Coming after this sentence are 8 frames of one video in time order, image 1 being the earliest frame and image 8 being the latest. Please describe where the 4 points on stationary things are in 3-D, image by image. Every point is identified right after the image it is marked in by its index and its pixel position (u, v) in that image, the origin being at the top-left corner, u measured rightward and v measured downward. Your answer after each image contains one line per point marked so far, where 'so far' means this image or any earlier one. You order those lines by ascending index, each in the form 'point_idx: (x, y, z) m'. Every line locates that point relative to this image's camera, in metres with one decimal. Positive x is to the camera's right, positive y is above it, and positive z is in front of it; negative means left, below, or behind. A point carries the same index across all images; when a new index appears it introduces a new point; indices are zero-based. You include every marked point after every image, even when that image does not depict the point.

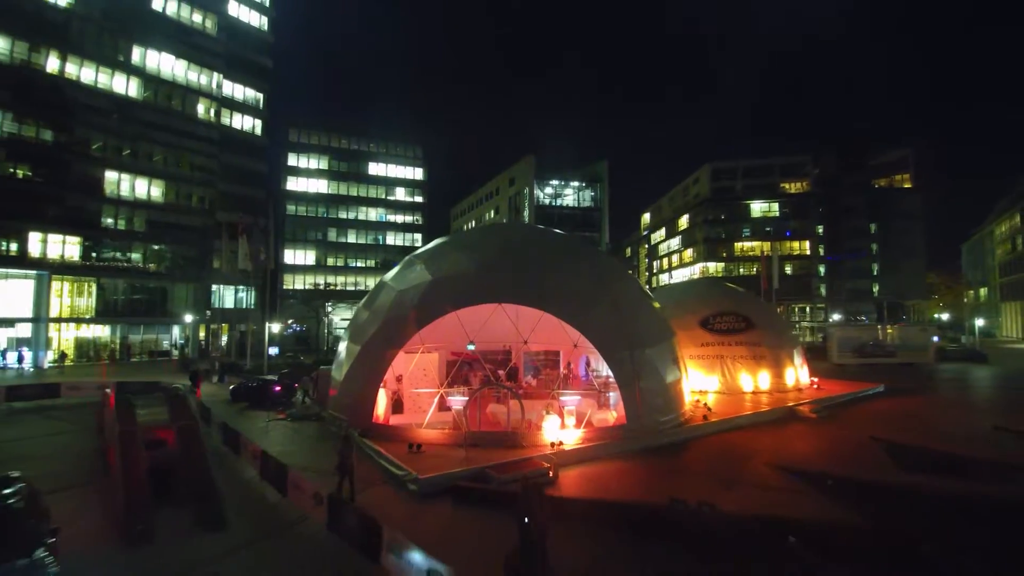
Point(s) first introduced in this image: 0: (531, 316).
0: (+0.6, -0.9, +17.0) m
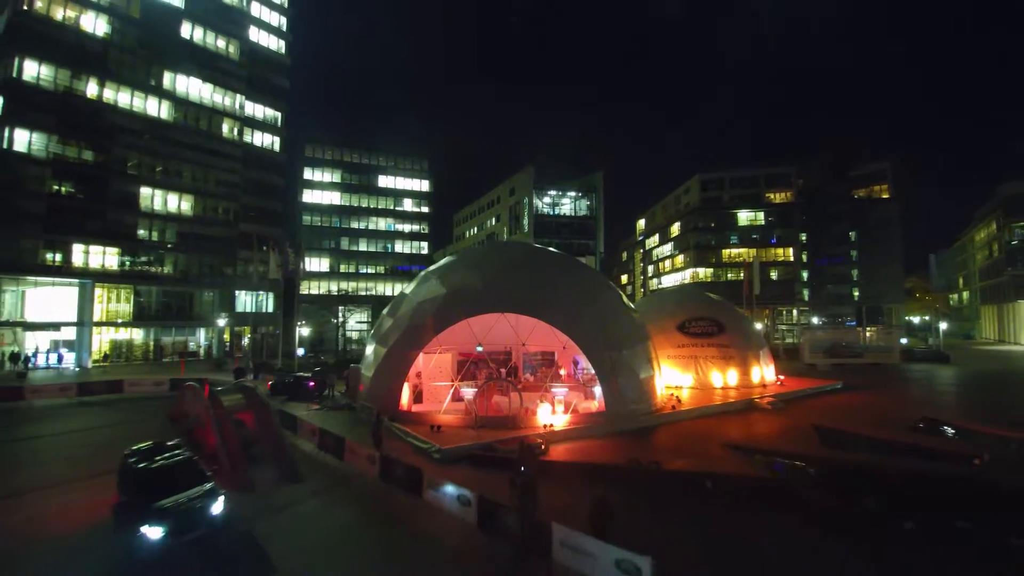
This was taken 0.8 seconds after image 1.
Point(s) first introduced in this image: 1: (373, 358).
0: (+0.6, -1.3, +20.2) m
1: (-5.0, -2.4, +19.6) m
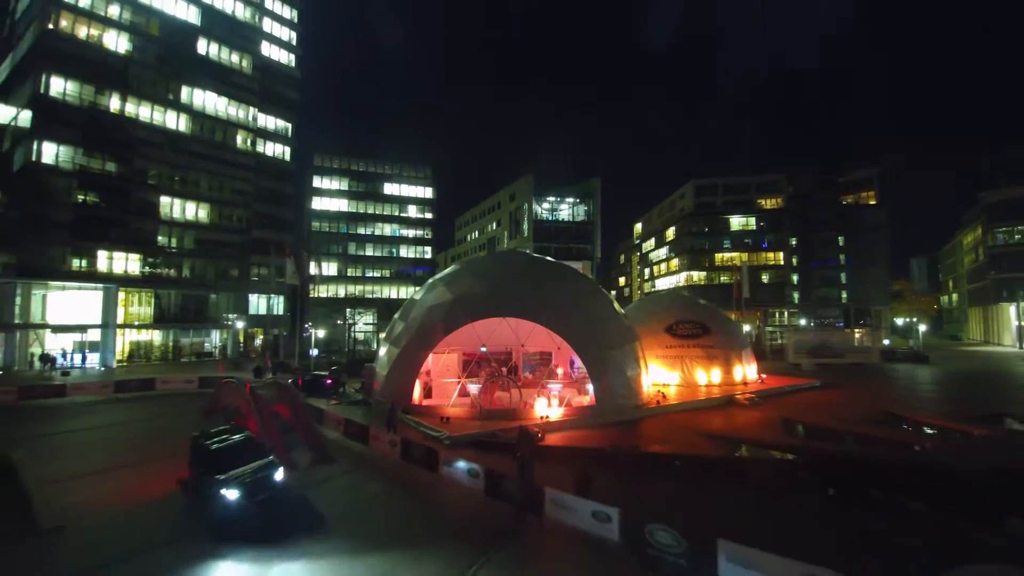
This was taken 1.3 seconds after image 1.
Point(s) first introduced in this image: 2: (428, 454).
0: (+0.6, -1.6, +22.2) m
1: (-5.0, -2.7, +21.7) m
2: (-2.0, -3.9, +12.8) m
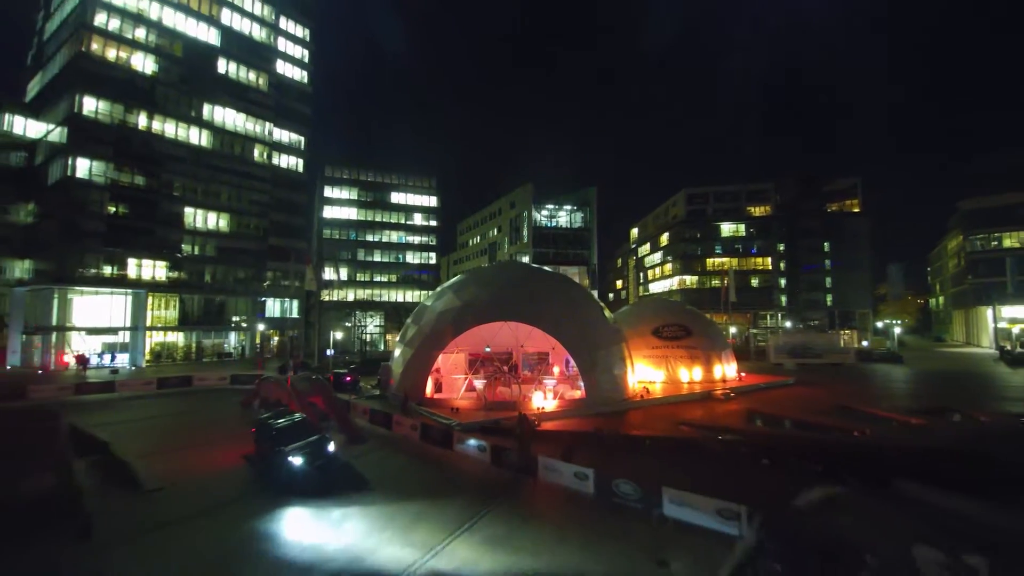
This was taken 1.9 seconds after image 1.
0: (+0.6, -1.9, +25.0) m
1: (-5.0, -3.0, +24.5) m
2: (-1.9, -4.2, +15.6) m
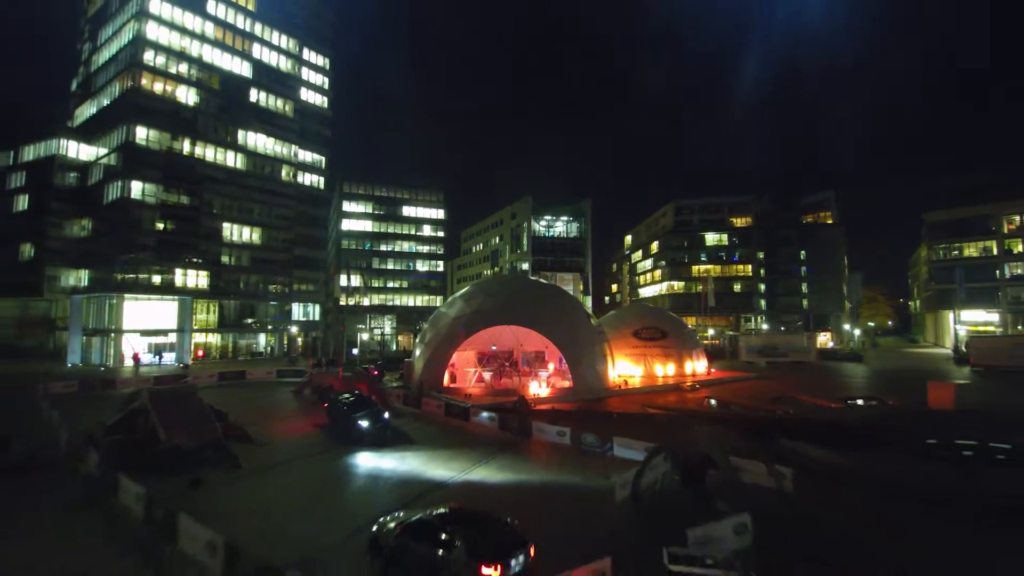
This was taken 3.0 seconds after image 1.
0: (+0.7, -2.4, +30.4) m
1: (-4.9, -3.6, +29.8) m
2: (-1.9, -4.7, +21.0) m
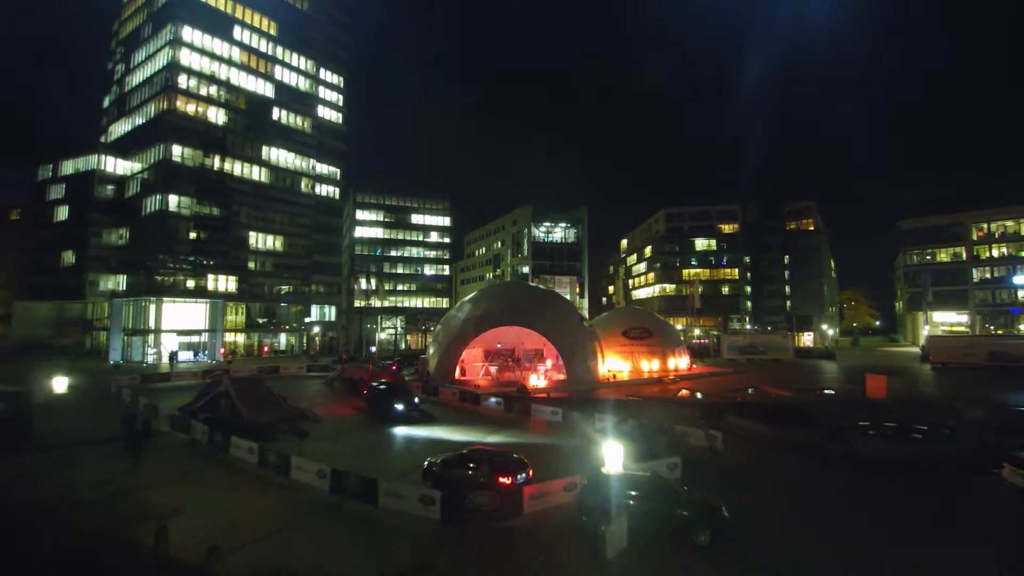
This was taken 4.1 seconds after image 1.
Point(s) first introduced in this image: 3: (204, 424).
0: (+0.8, -2.8, +34.8) m
1: (-4.7, -3.9, +34.3) m
2: (-1.7, -5.1, +25.4) m
3: (-10.6, -4.6, +18.7) m
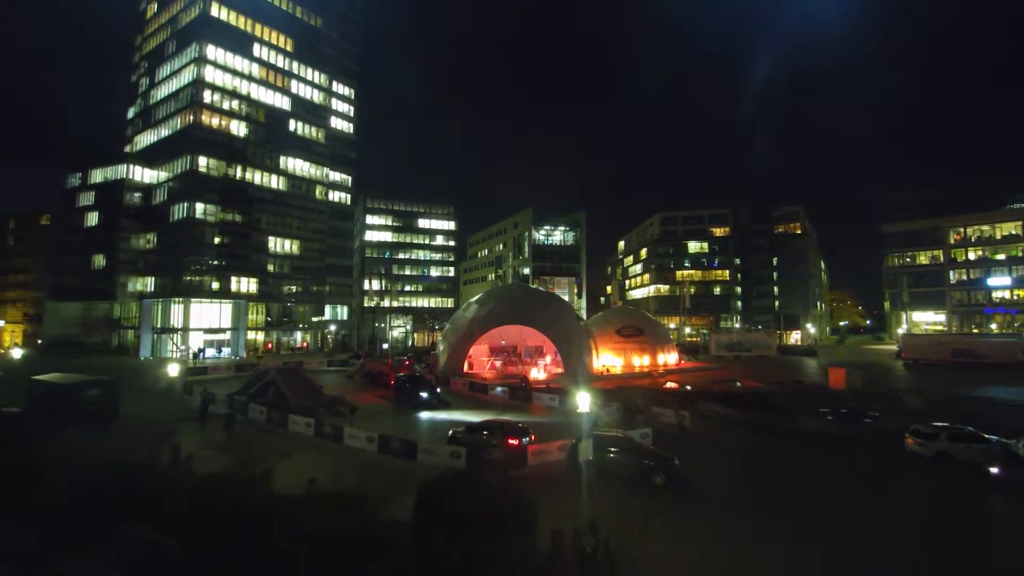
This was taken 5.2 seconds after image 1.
0: (+1.0, -3.0, +38.5) m
1: (-4.6, -4.1, +38.0) m
2: (-1.6, -5.3, +29.1) m
3: (-10.4, -4.8, +22.4) m
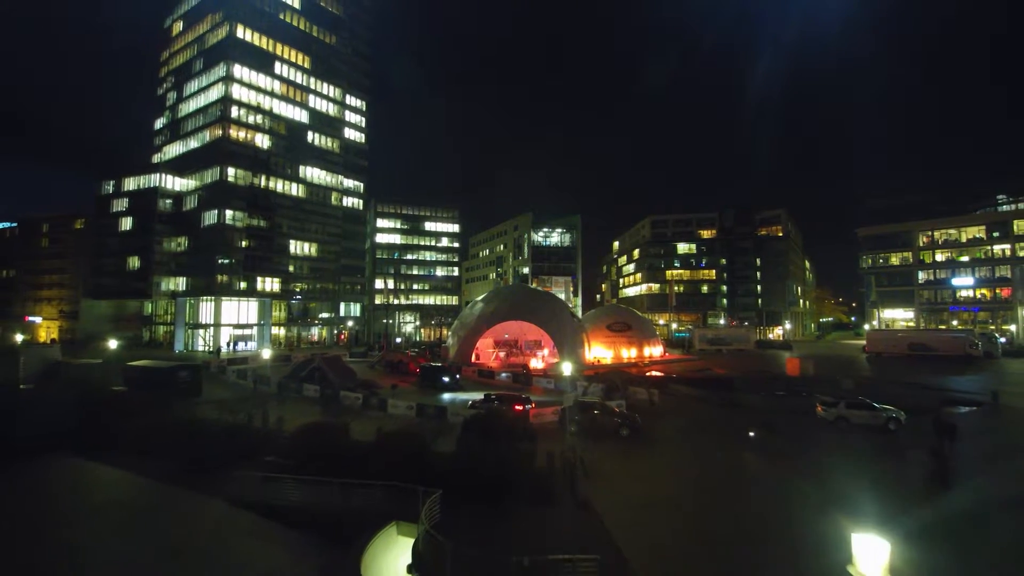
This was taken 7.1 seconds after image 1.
0: (+1.2, -3.0, +43.7) m
1: (-4.4, -4.1, +43.2) m
2: (-1.4, -5.4, +34.3) m
3: (-10.2, -5.0, +27.6) m
